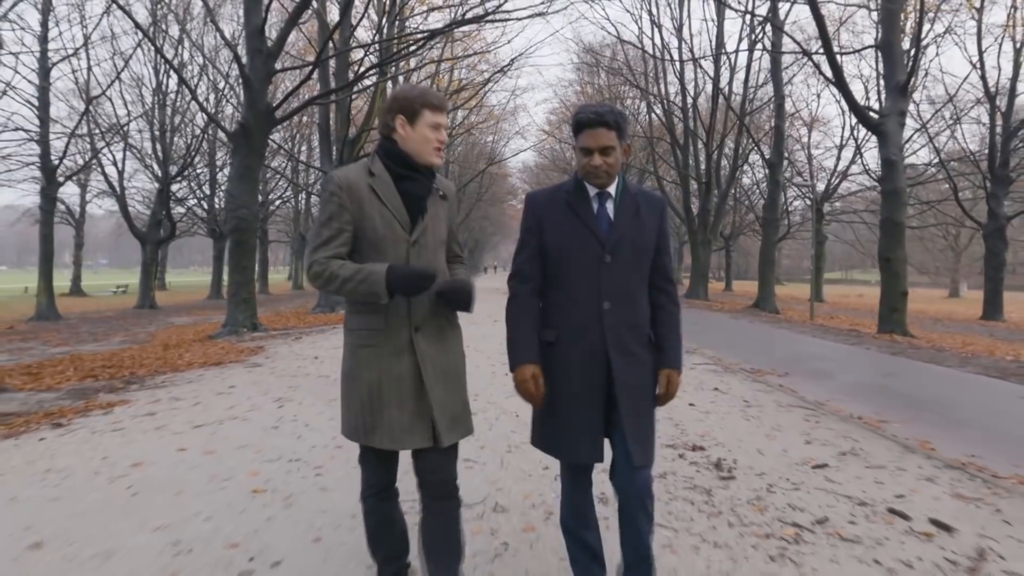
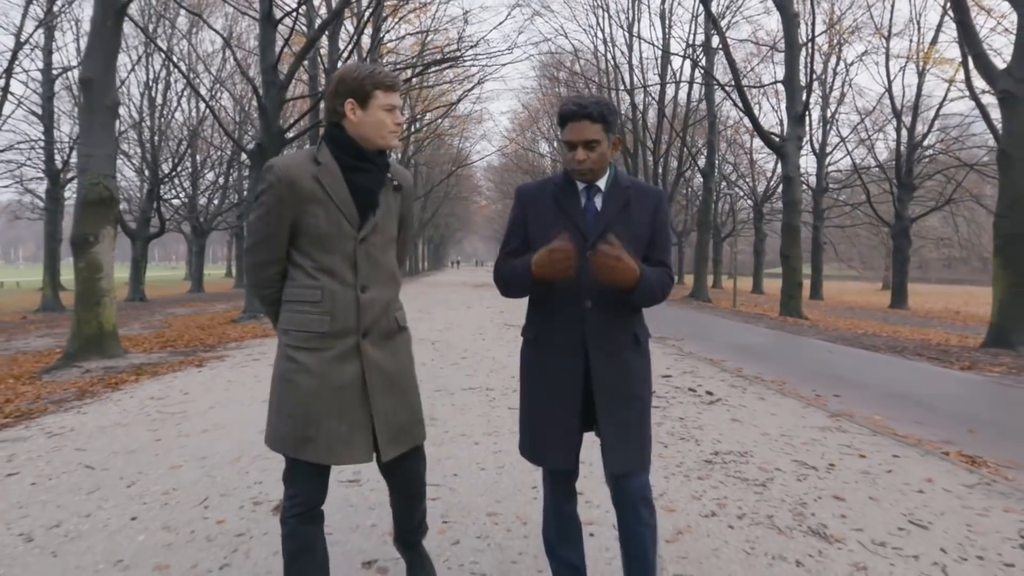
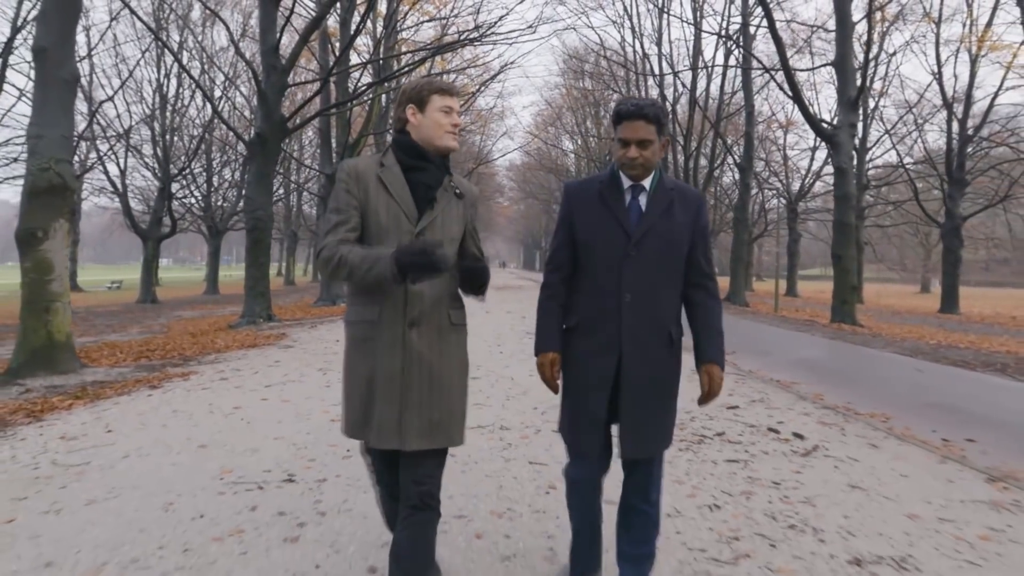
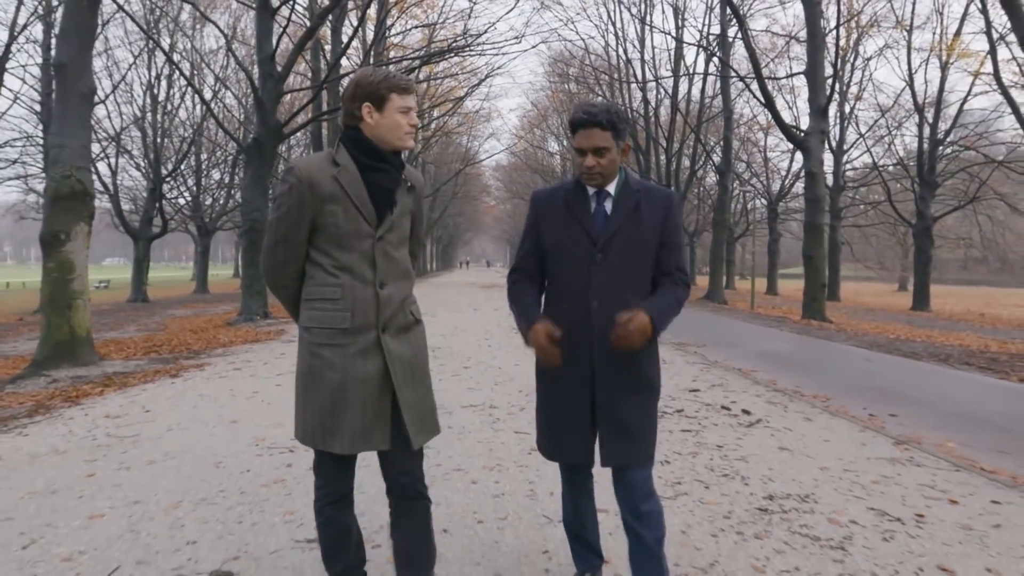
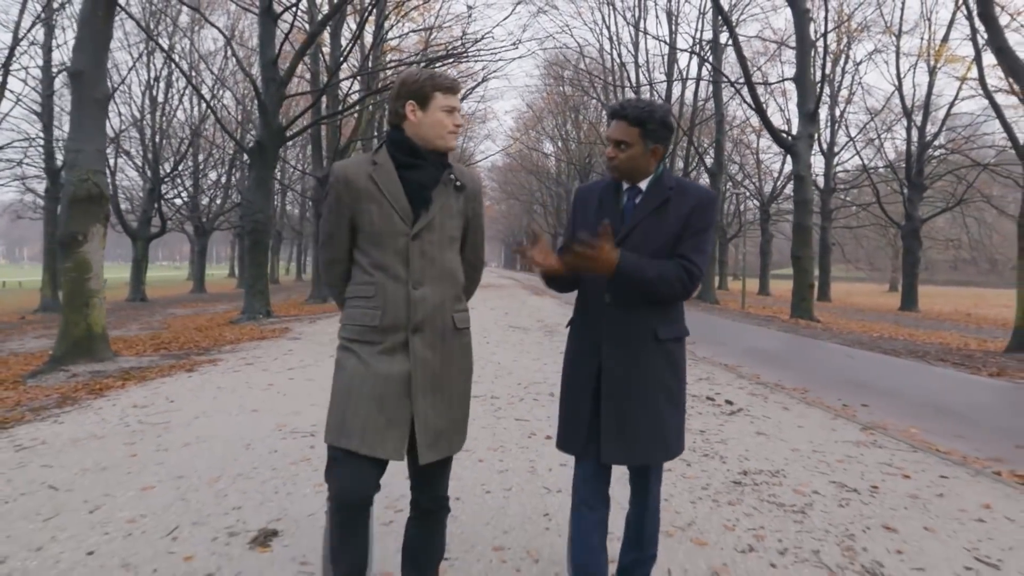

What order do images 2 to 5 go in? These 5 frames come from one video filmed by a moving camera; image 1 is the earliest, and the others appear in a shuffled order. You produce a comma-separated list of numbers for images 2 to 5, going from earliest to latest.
3, 4, 5, 2
